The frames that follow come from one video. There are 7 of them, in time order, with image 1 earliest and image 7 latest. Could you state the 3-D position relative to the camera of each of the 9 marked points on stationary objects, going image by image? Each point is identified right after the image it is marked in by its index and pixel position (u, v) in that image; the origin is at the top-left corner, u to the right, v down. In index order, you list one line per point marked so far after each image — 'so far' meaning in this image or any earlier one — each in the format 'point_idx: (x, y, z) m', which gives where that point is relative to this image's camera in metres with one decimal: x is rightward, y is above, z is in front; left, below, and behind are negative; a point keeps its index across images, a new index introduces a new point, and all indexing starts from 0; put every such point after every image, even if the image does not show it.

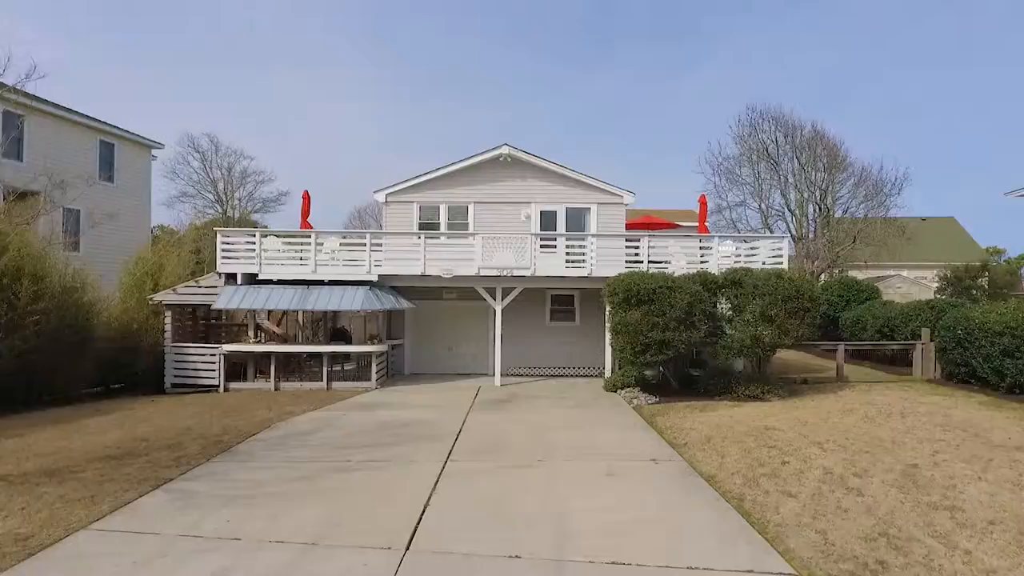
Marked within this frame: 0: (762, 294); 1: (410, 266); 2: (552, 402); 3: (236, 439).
0: (+2.7, -0.1, +14.3) m
1: (-1.3, +0.3, +16.7) m
2: (+0.4, -1.3, +14.8) m
3: (-2.3, -1.3, +10.9) m
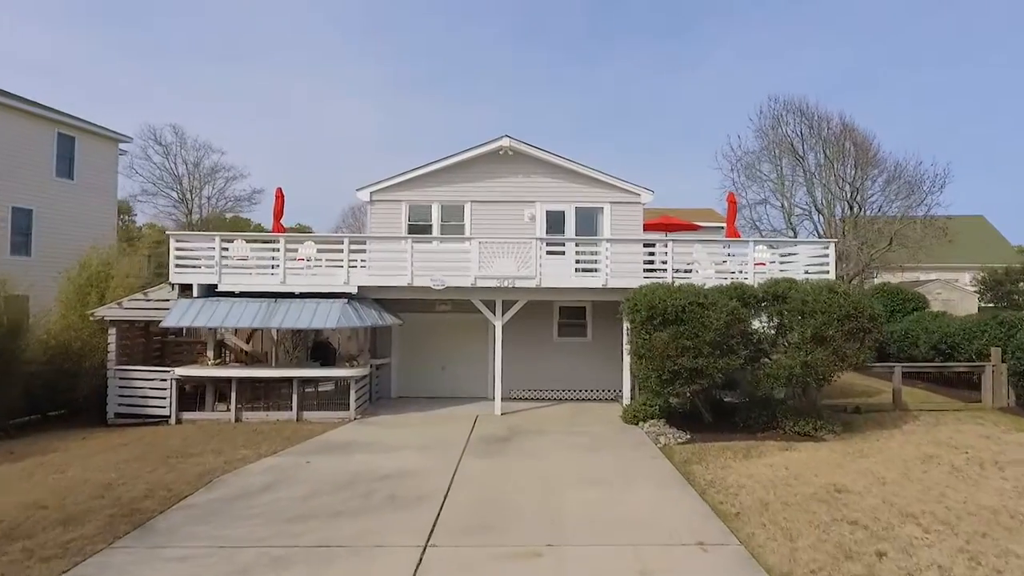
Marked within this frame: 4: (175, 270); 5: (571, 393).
0: (+2.7, -0.2, +11.9) m
1: (-1.3, +0.1, +14.3) m
2: (+0.5, -1.4, +12.4) m
3: (-2.3, -1.4, +8.5) m
4: (-3.6, +0.2, +14.1) m
5: (+0.7, -1.3, +16.6) m
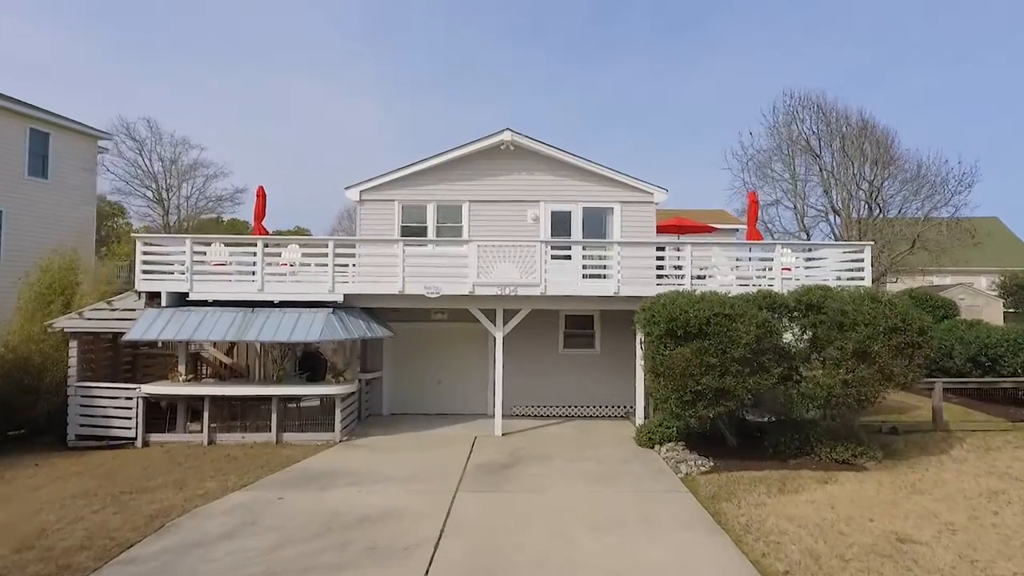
0: (+2.7, -0.3, +10.5) m
1: (-1.3, 0.0, +13.0) m
2: (+0.5, -1.5, +11.0) m
3: (-2.3, -1.5, +7.1) m
4: (-3.6, +0.1, +12.7) m
5: (+0.8, -1.4, +15.2) m
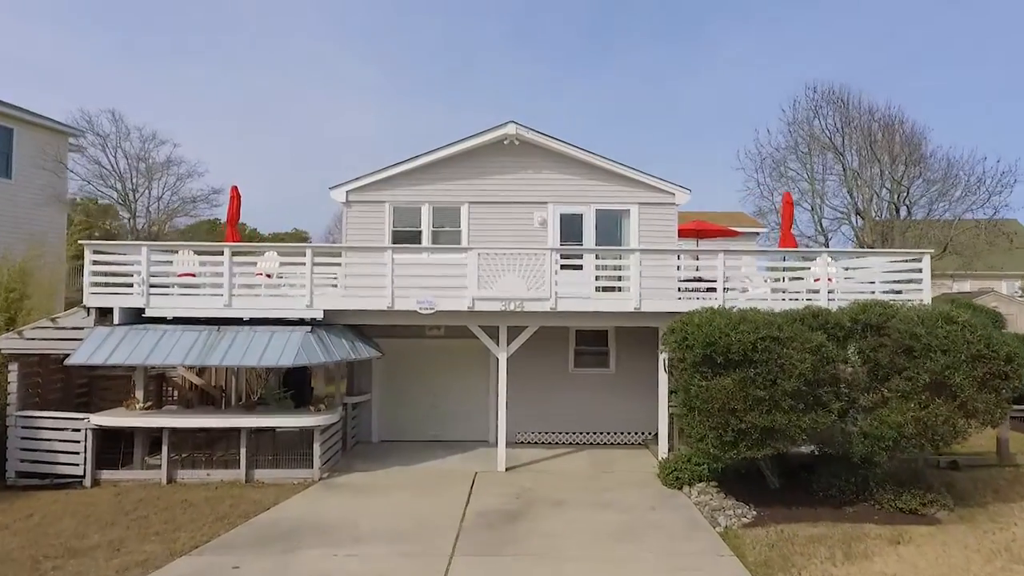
0: (+2.8, -0.4, +8.8) m
1: (-1.2, -0.1, +11.3) m
2: (+0.5, -1.6, +9.4) m
3: (-2.2, -1.6, +5.4) m
4: (-3.5, 0.0, +11.0) m
5: (+0.8, -1.5, +13.5) m
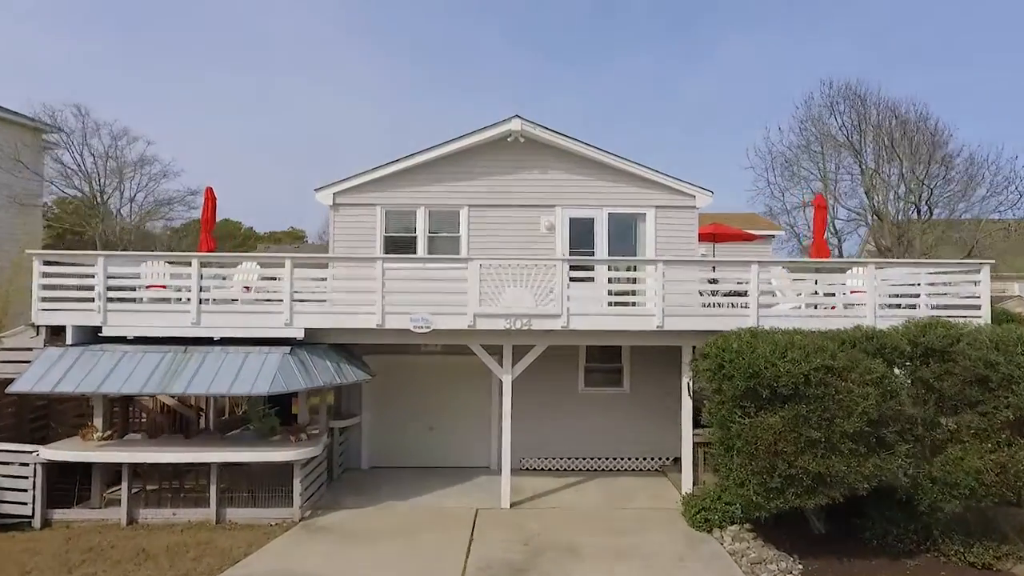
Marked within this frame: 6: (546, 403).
0: (+2.8, -0.5, +7.5) m
1: (-1.2, -0.2, +10.0) m
2: (+0.6, -1.8, +8.1) m
3: (-2.2, -1.7, +4.1) m
4: (-3.5, -0.1, +9.7) m
5: (+0.9, -1.6, +12.2) m
6: (+0.3, -1.1, +12.3) m
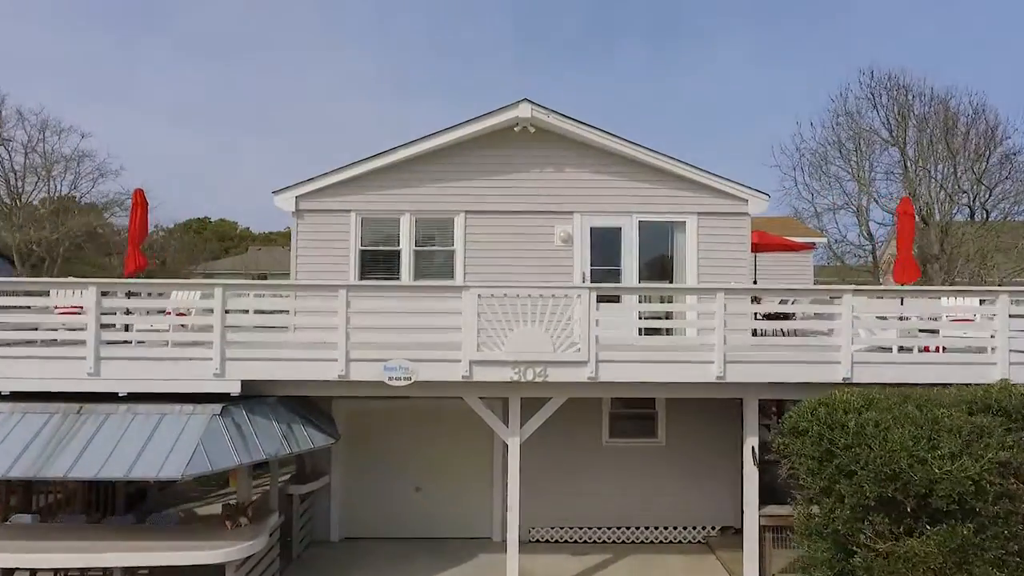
0: (+2.9, -0.7, +5.0) m
1: (-1.1, -0.4, +7.4) m
2: (+0.6, -2.0, +5.5) m
3: (-2.1, -1.9, +1.6) m
4: (-3.4, -0.4, +7.2) m
5: (+0.9, -1.9, +9.7) m
6: (+0.4, -1.3, +9.7) m
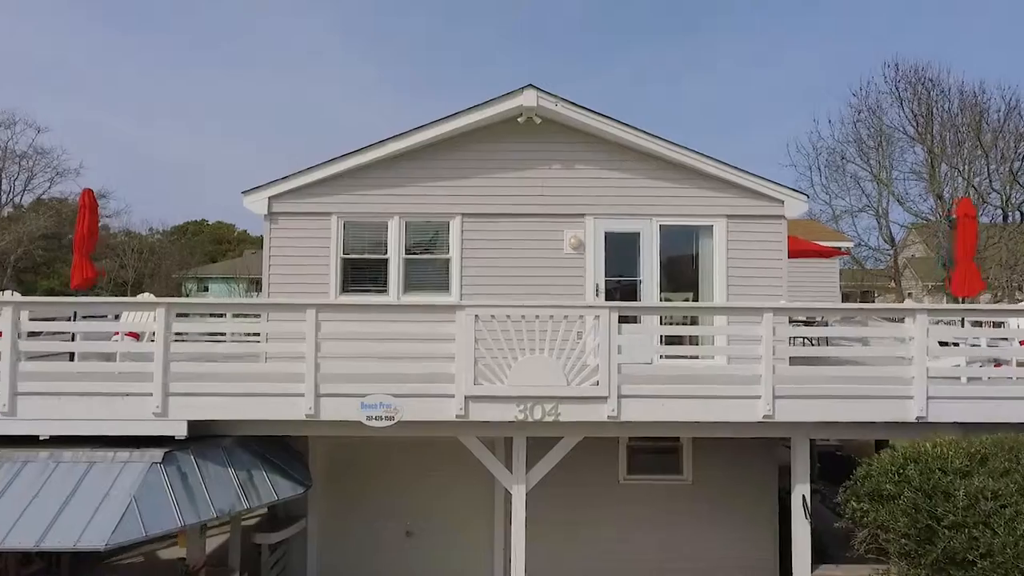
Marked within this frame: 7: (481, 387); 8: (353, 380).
0: (+2.9, -0.8, +3.7) m
1: (-1.1, -0.5, +6.1) m
2: (+0.6, -2.1, +4.2) m
3: (-2.1, -2.0, +0.3) m
4: (-3.4, -0.4, +5.9) m
5: (+0.9, -1.9, +8.4) m
6: (+0.4, -1.4, +8.4) m
7: (-0.1, -0.5, +6.1) m
8: (-0.7, -0.4, +6.2) m
